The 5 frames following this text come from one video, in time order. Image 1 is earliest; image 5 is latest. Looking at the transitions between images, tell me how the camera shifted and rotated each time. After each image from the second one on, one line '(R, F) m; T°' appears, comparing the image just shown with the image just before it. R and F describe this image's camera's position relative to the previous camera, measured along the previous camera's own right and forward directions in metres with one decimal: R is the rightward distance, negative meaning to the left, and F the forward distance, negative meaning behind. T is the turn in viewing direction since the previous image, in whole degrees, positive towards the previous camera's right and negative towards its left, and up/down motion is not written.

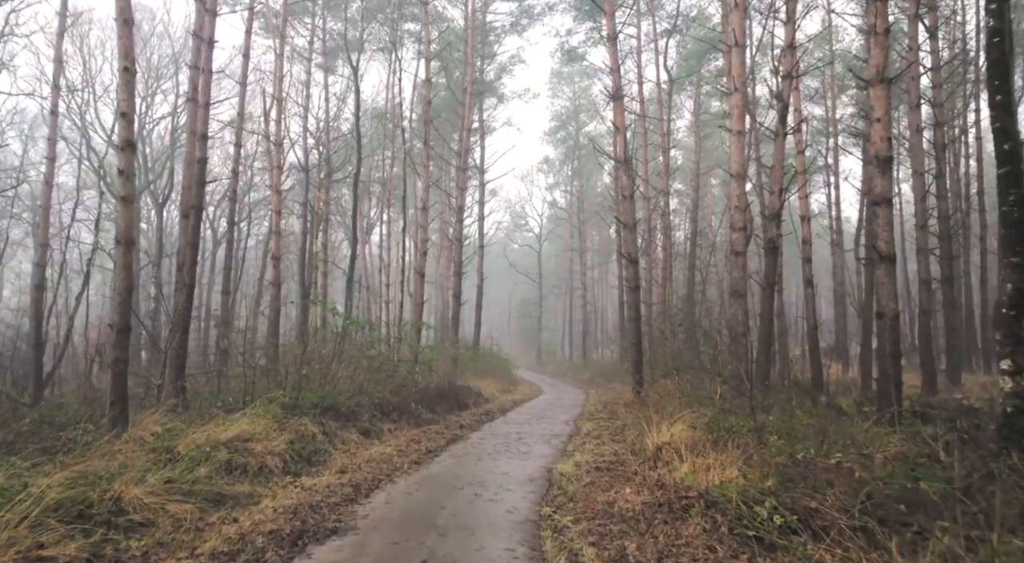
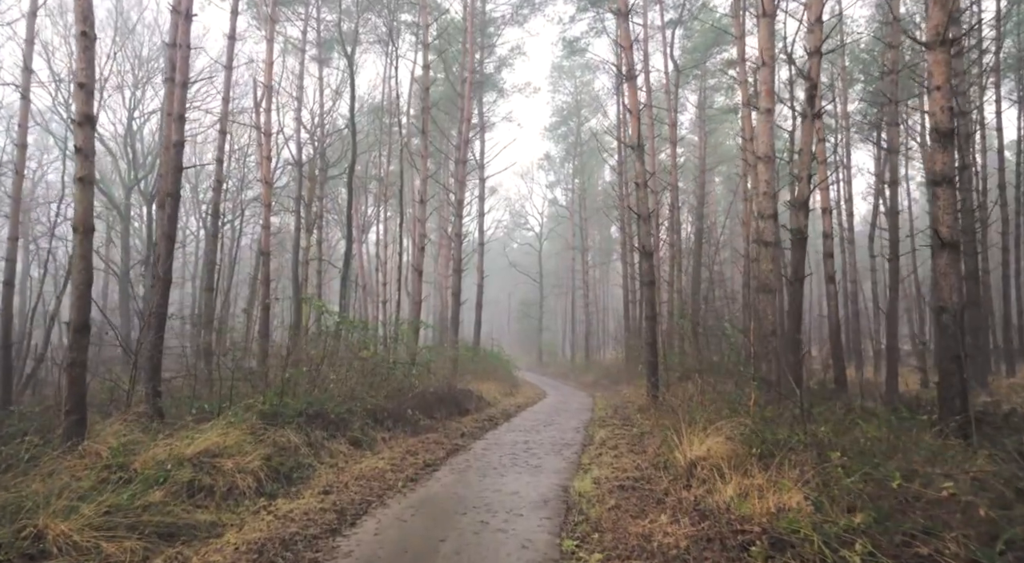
(-0.1, +0.9) m; 0°
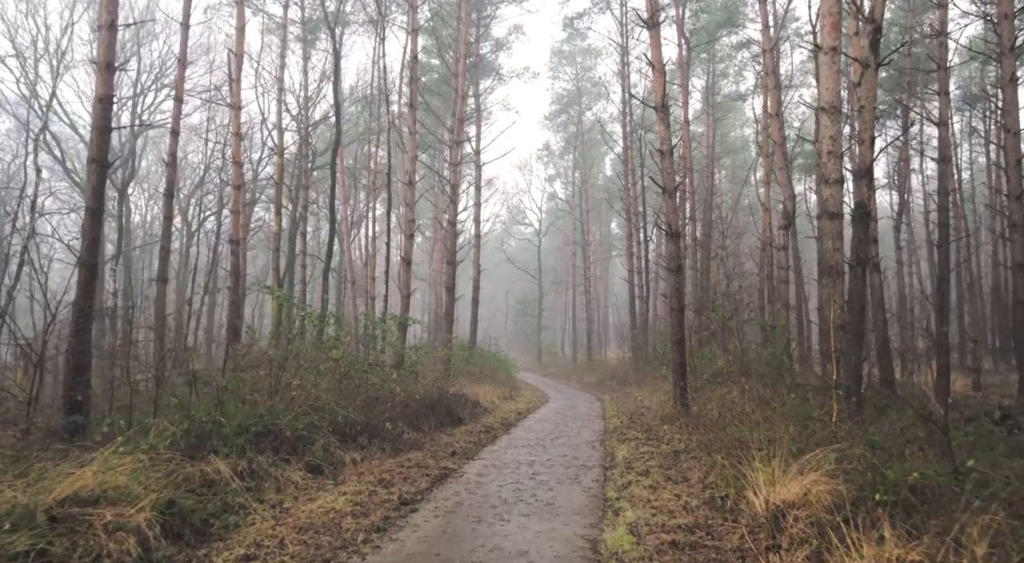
(-0.1, +1.7) m; 0°
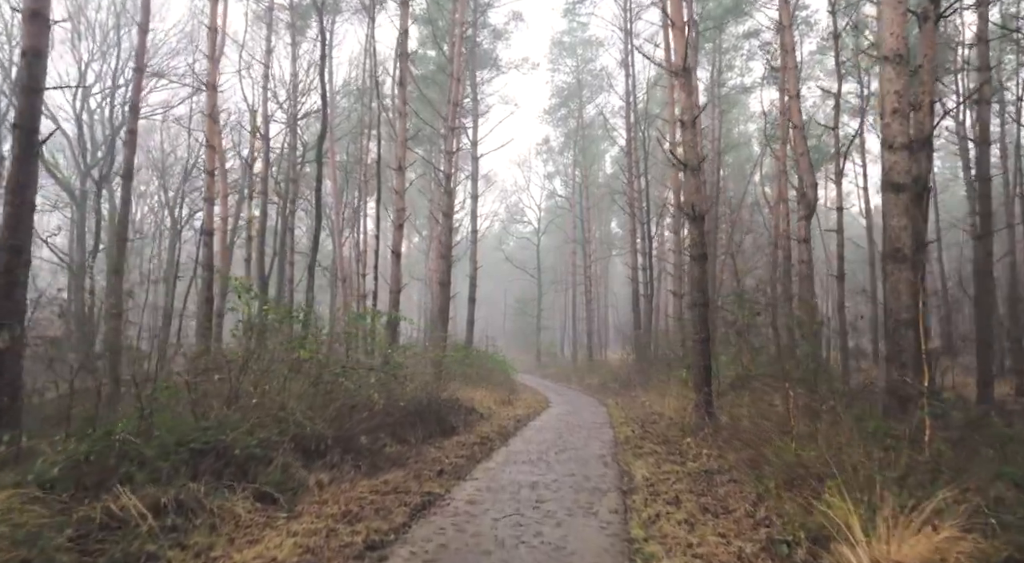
(0.0, +1.2) m; 0°
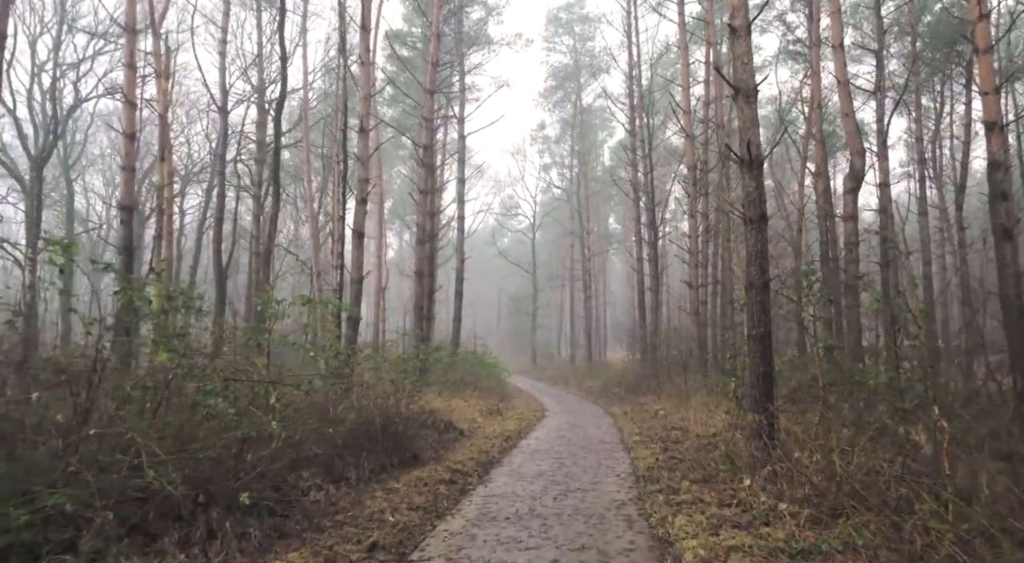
(+0.1, +2.3) m; 0°
